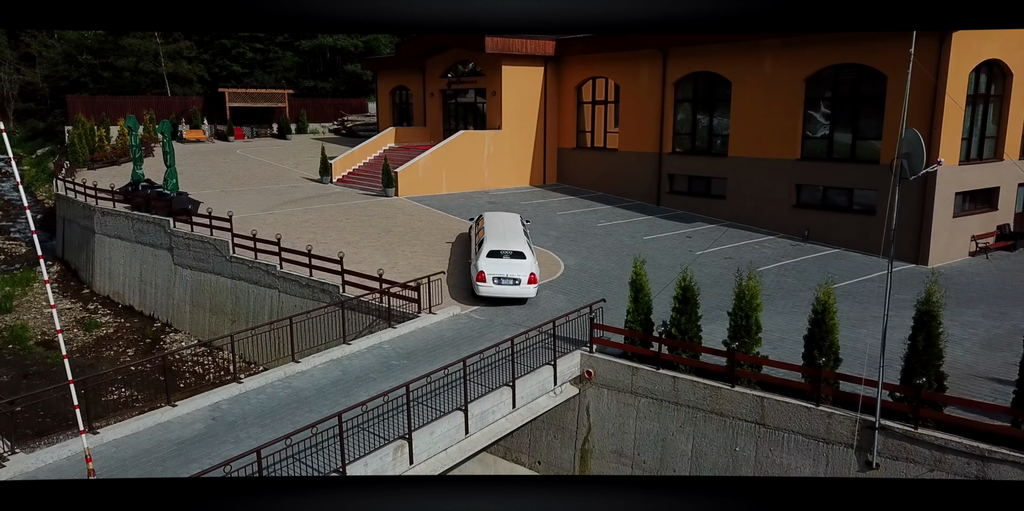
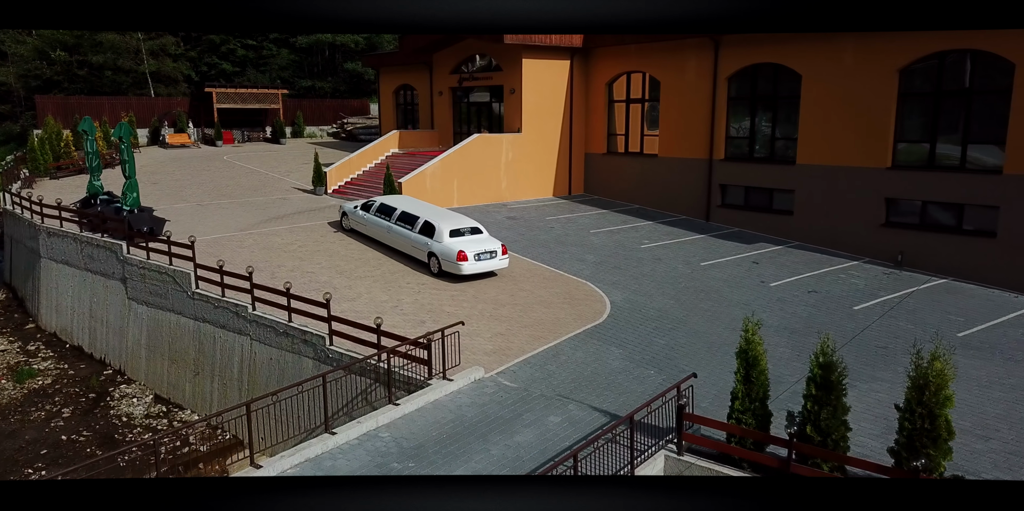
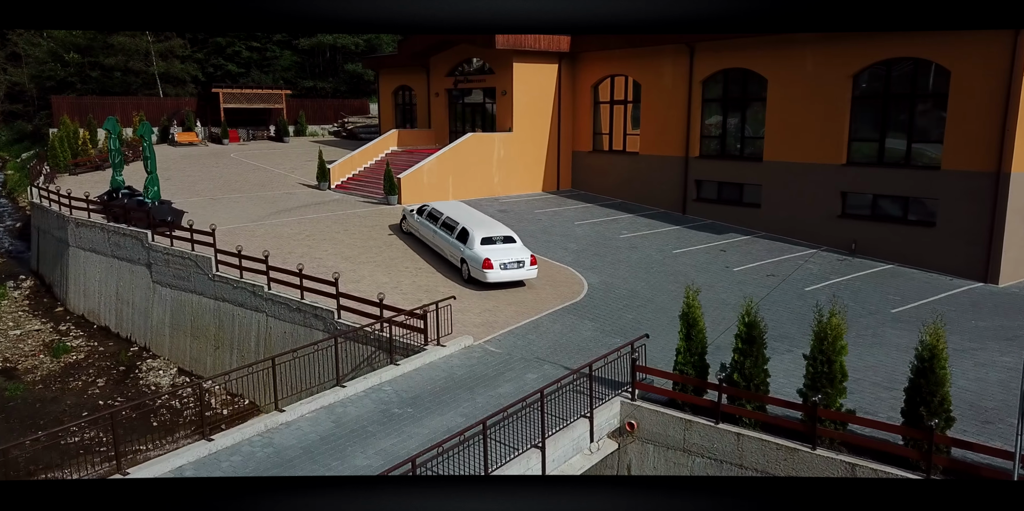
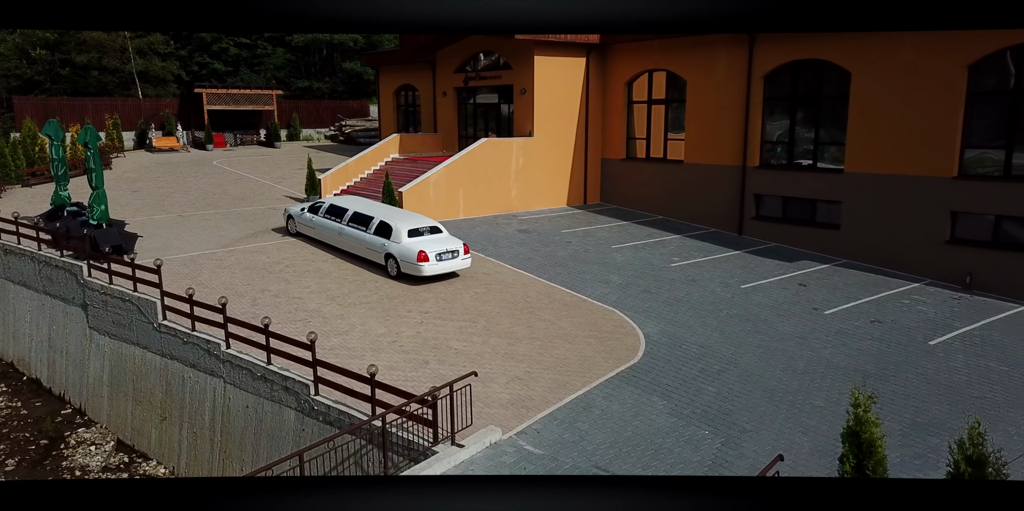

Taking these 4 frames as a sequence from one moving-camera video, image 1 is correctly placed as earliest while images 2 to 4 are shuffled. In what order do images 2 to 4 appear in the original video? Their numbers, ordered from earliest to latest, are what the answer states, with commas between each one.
3, 2, 4
